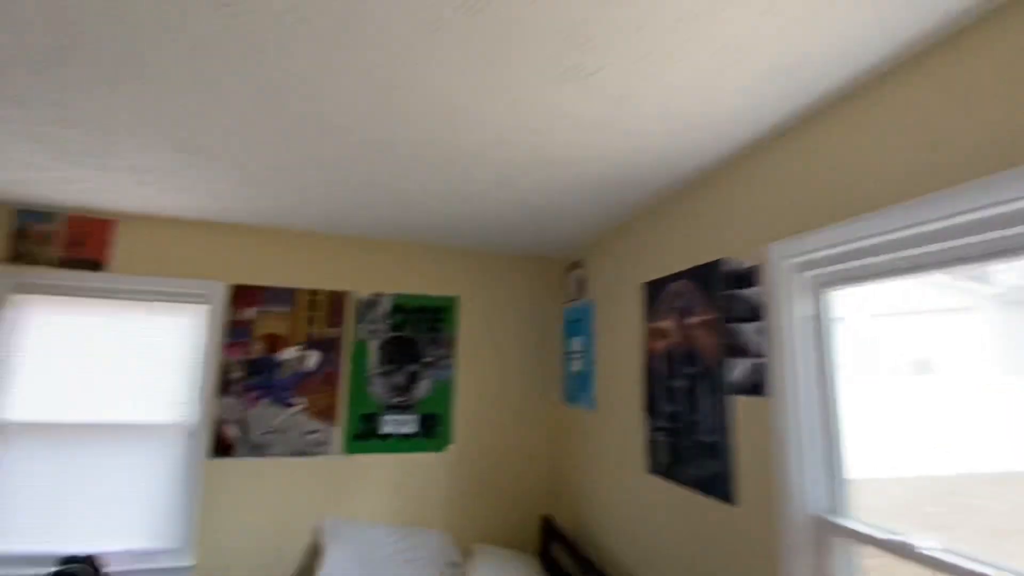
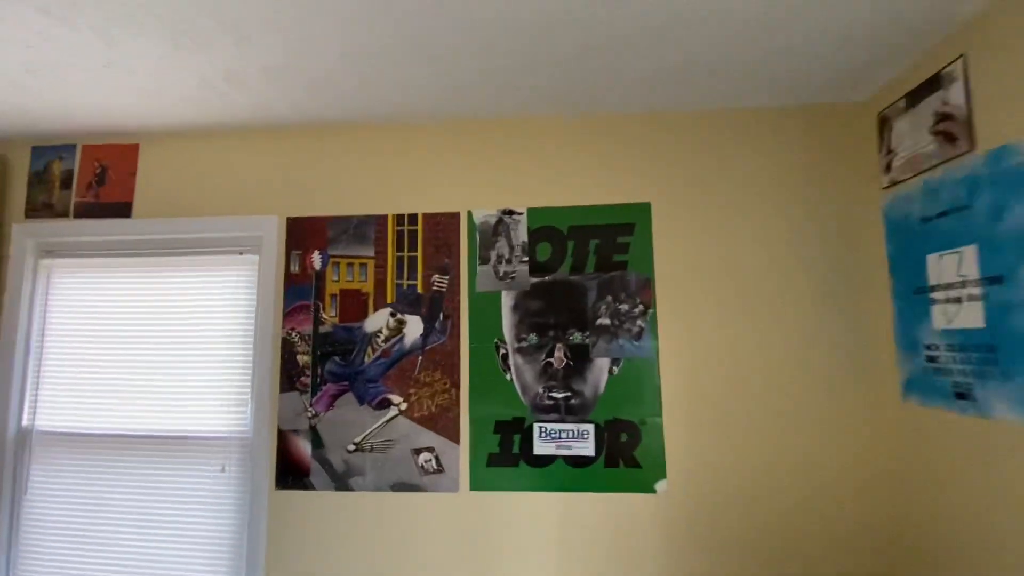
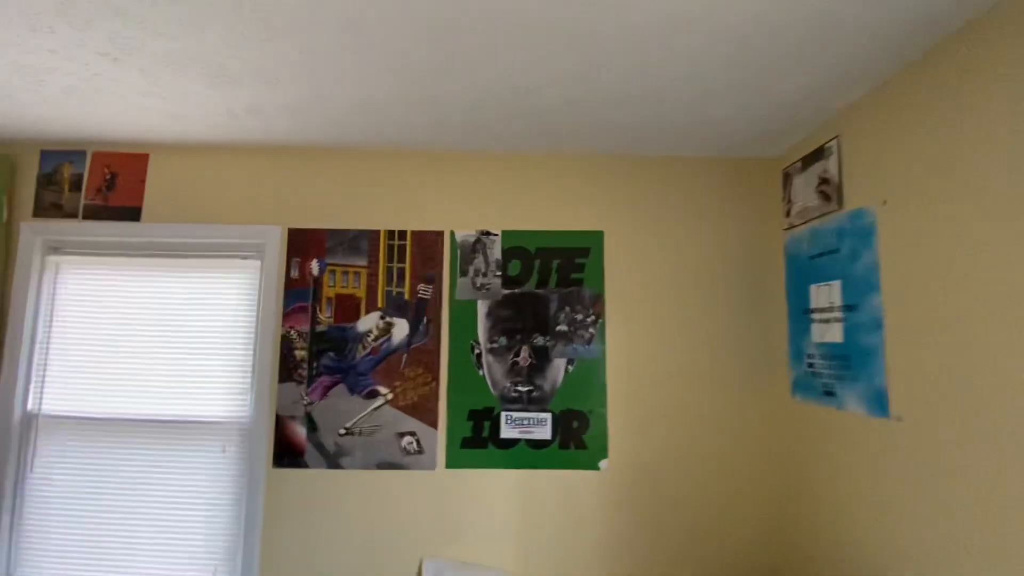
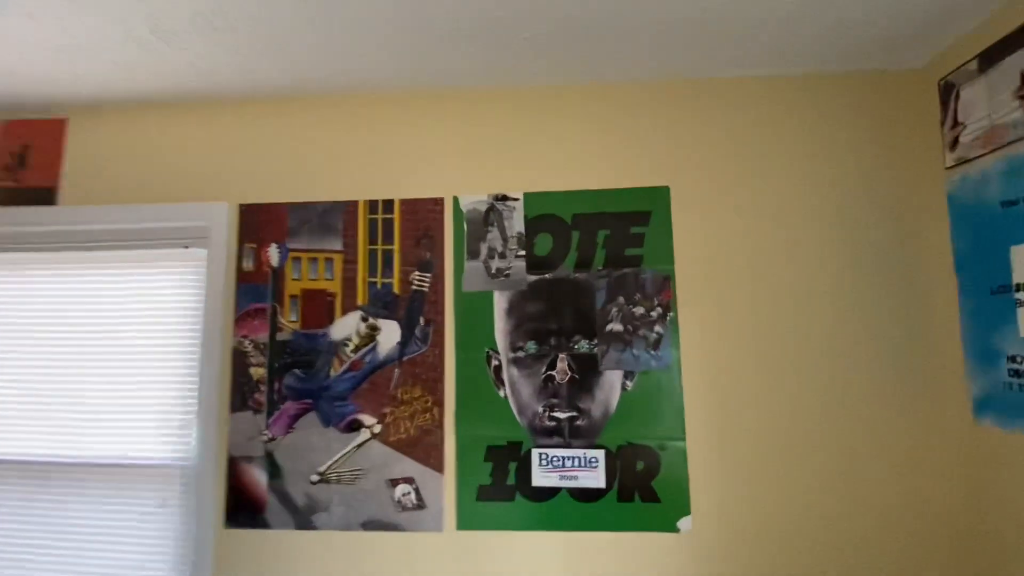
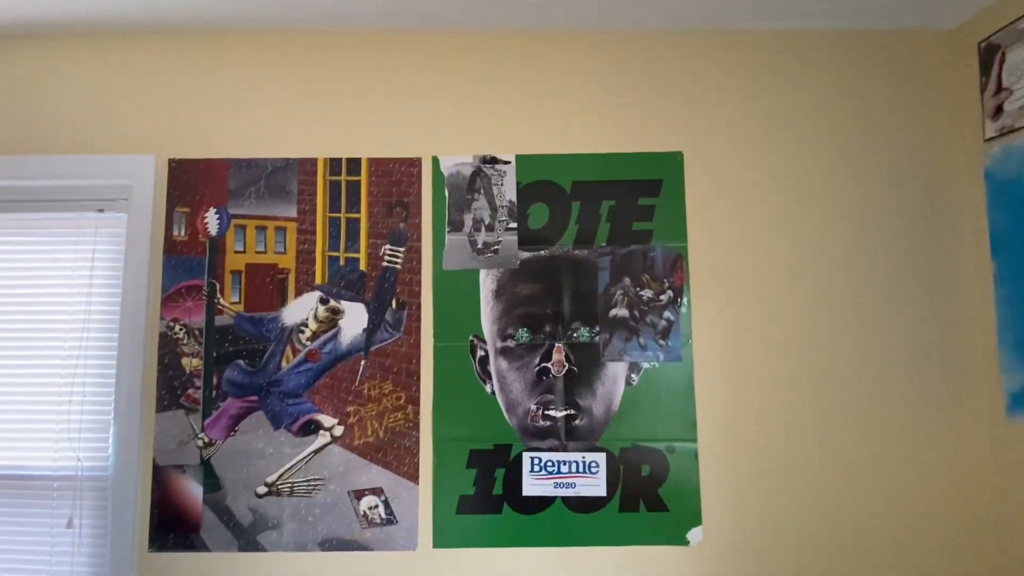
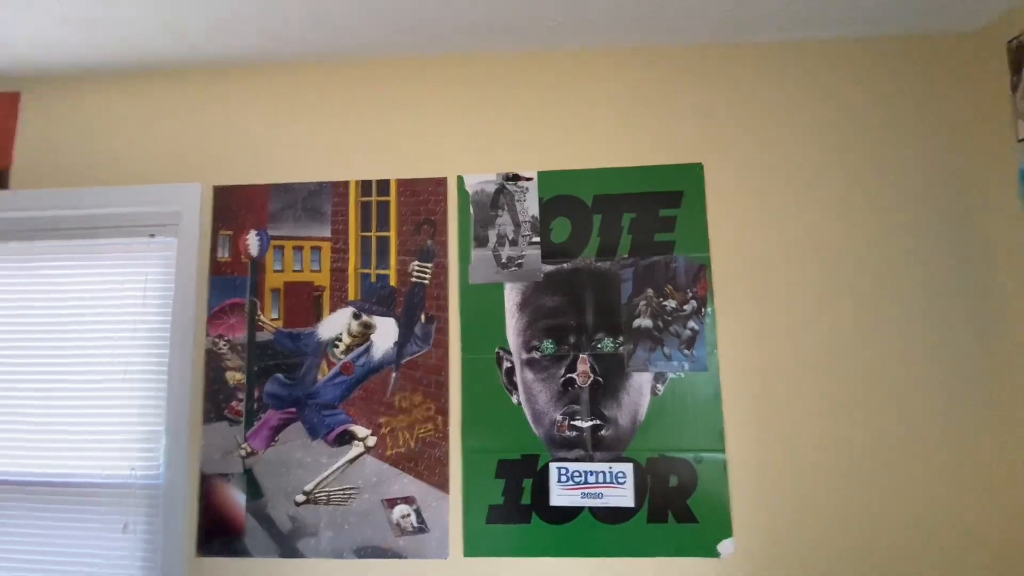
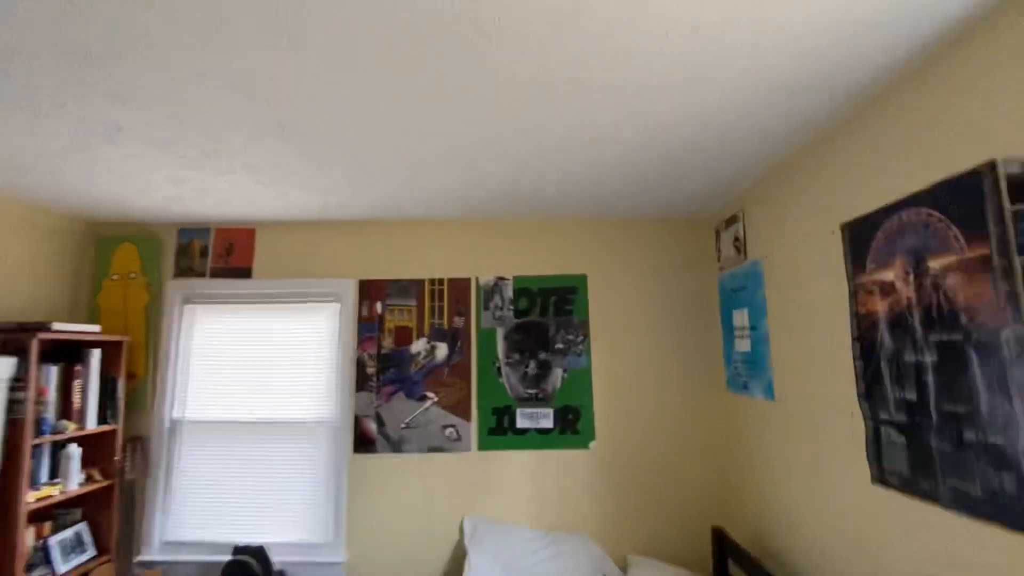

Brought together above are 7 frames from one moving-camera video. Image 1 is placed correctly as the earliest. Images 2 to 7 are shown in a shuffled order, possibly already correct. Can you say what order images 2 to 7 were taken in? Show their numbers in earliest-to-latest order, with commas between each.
7, 3, 2, 4, 5, 6
